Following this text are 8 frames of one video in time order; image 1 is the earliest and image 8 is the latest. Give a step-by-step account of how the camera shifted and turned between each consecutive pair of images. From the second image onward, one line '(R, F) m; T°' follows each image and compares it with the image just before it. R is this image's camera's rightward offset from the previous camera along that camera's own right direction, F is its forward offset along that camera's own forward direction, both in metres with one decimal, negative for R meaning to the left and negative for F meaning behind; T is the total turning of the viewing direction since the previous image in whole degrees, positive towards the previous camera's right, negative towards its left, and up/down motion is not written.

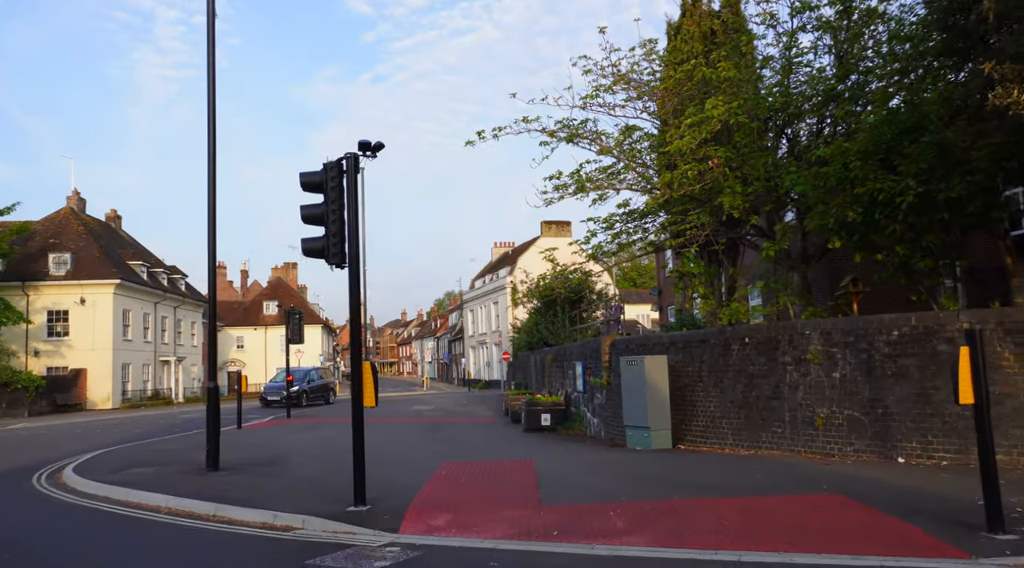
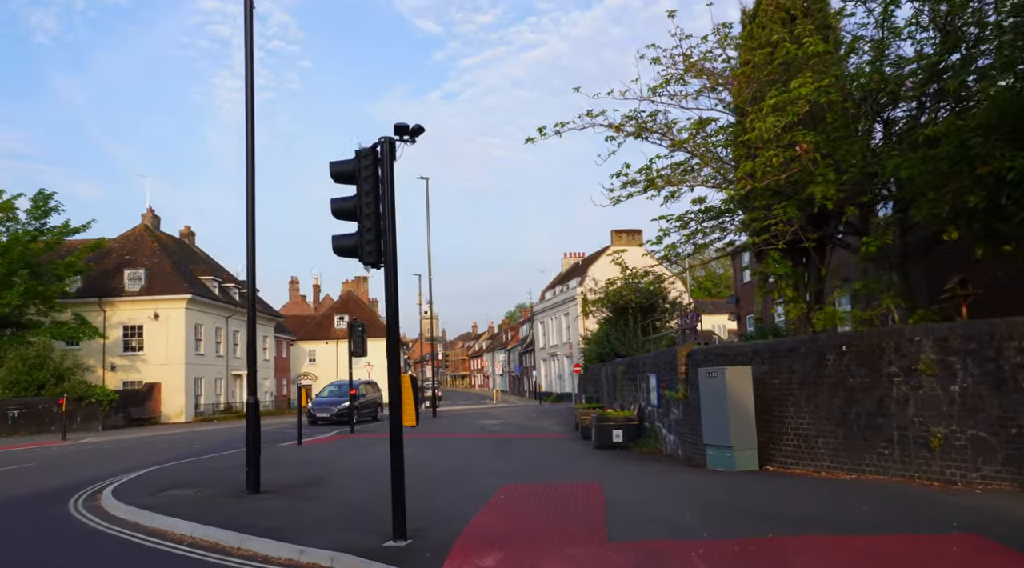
(+0.1, +1.1) m; -5°
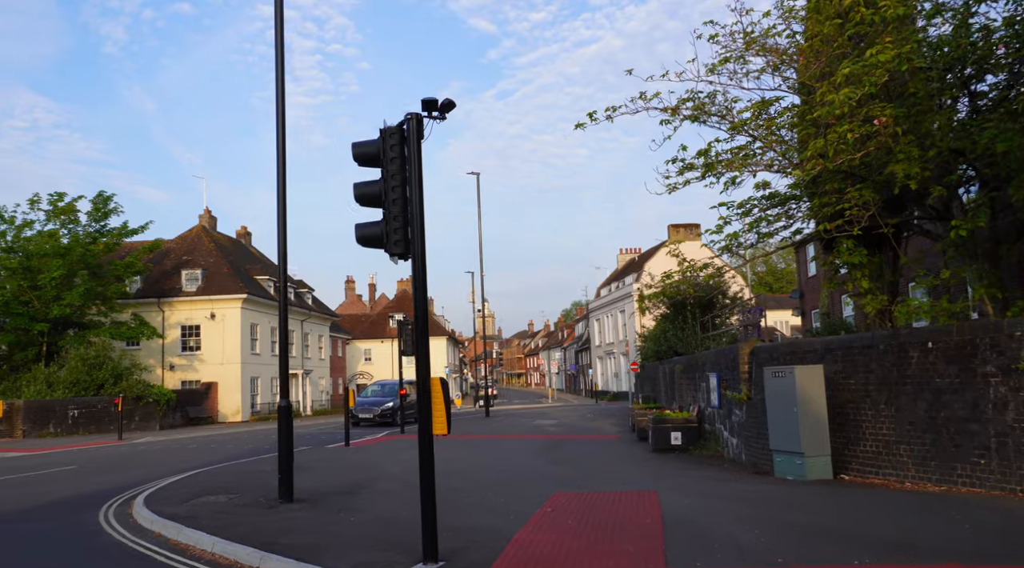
(+0.1, +0.7) m; -4°
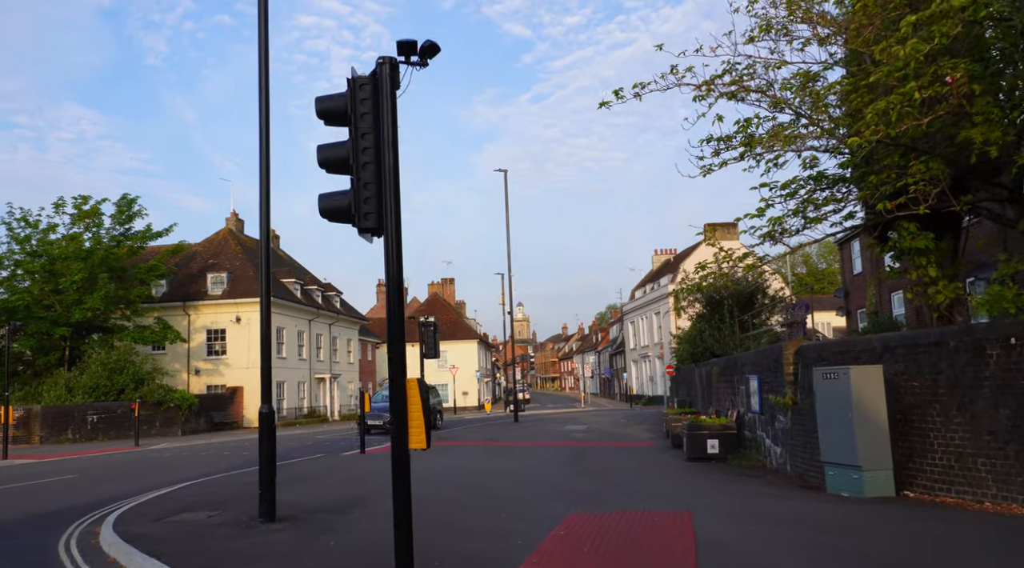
(+0.3, +1.1) m; -3°
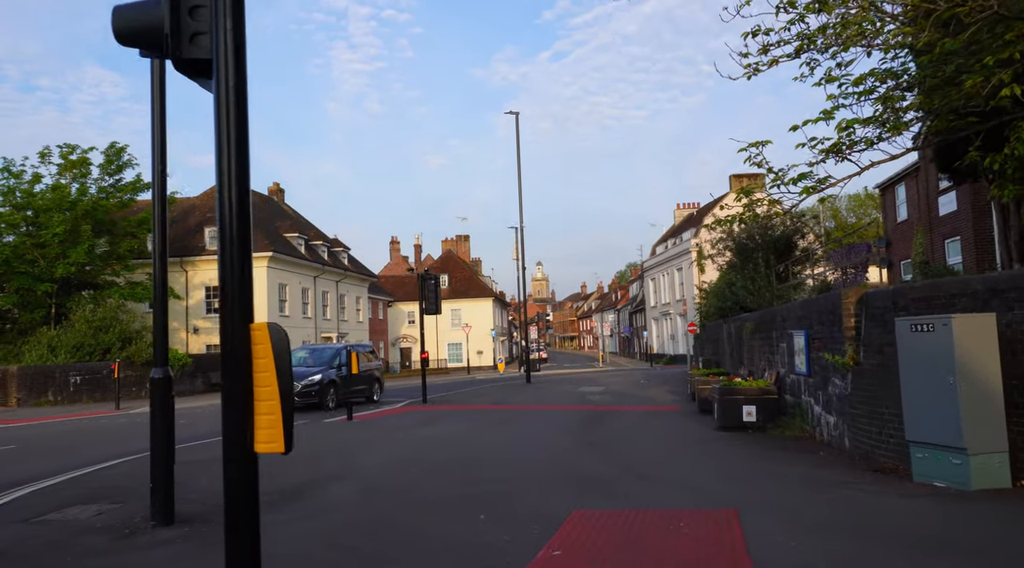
(+0.3, +2.2) m; -1°
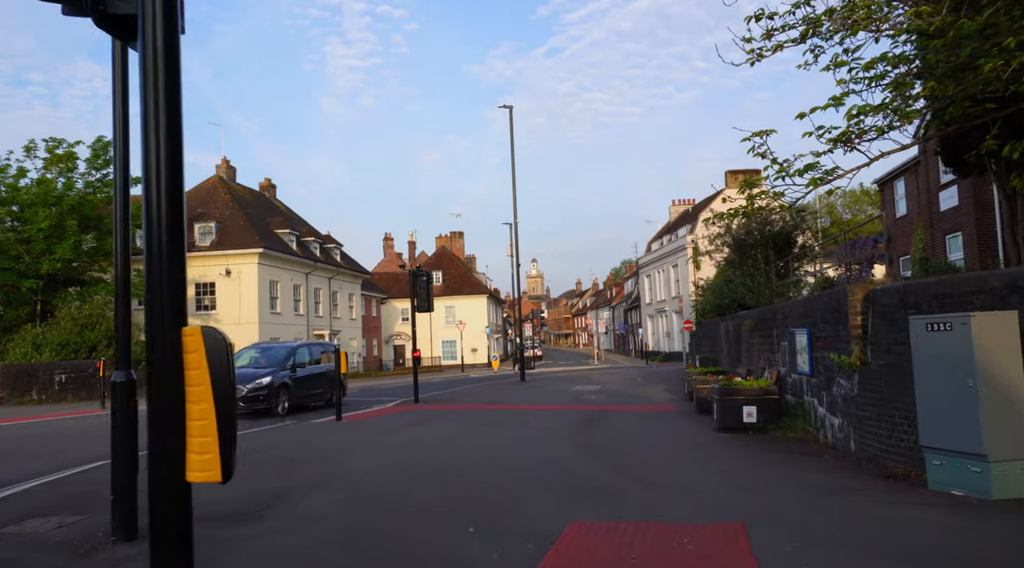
(0.0, +0.4) m; 0°
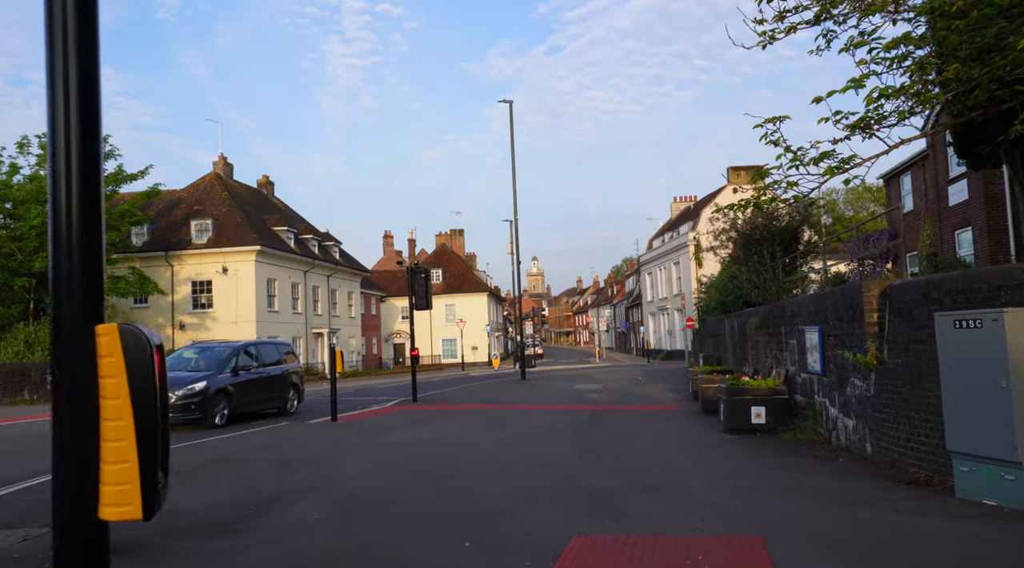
(0.0, +0.4) m; 0°
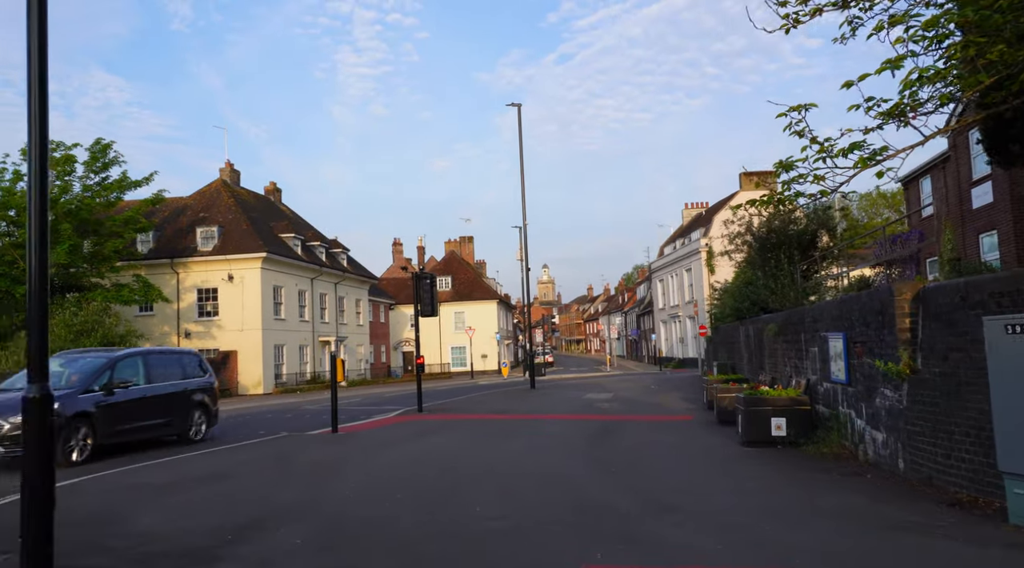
(+0.1, +0.6) m; -1°
